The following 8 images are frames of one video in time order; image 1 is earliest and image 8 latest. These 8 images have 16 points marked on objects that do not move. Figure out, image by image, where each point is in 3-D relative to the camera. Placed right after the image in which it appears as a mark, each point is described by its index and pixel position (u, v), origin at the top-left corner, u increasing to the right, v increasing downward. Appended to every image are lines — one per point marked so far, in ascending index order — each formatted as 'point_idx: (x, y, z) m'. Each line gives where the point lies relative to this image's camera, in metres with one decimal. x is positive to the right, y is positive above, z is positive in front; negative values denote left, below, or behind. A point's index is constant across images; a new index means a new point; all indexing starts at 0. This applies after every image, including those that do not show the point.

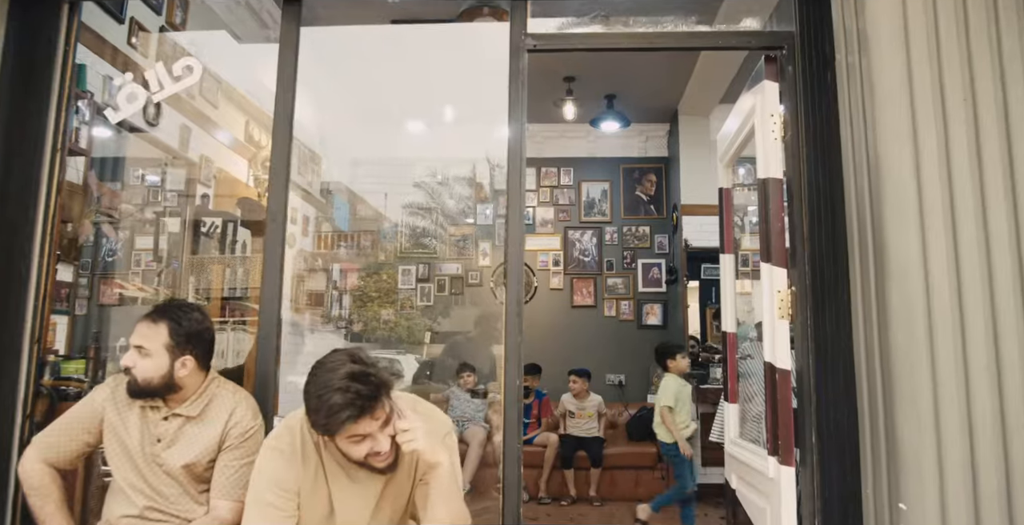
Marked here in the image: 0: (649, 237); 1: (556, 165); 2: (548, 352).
0: (+1.5, +0.3, +6.6) m
1: (+0.5, +1.1, +6.7) m
2: (+0.3, -0.9, +6.4) m
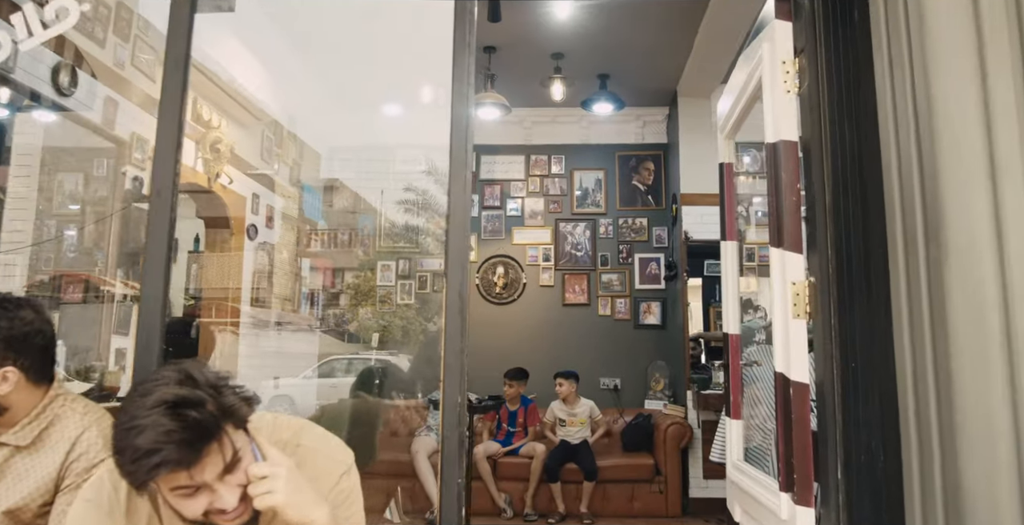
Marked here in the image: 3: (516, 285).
0: (+1.3, +0.3, +6.1) m
1: (+0.4, +1.1, +6.3) m
2: (+0.2, -0.9, +6.0) m
3: (0.0, -0.2, +6.0) m
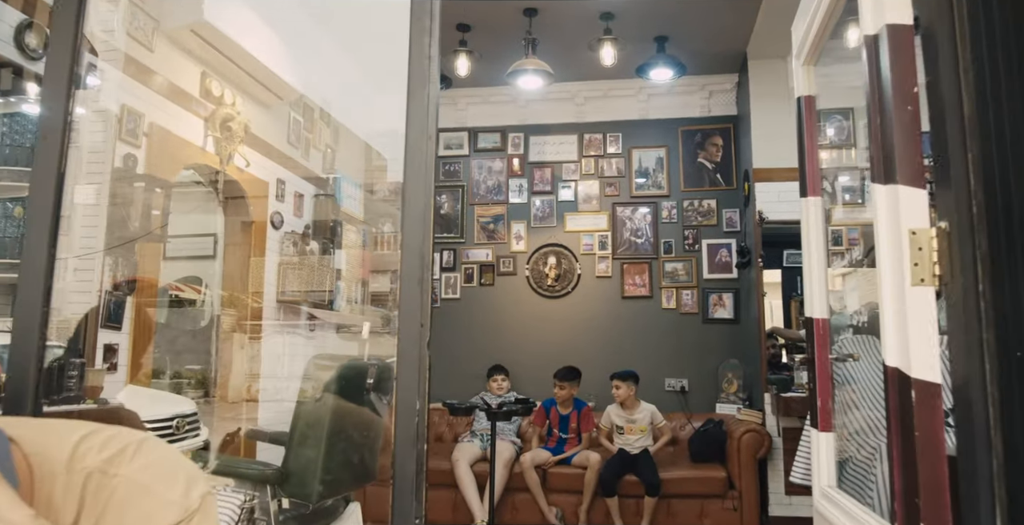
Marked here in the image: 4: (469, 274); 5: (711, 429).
0: (+1.8, +0.5, +5.5) m
1: (+0.8, +1.2, +5.7) m
2: (+0.7, -0.8, +5.4) m
3: (+0.5, -0.1, +5.5) m
4: (-0.4, -0.1, +5.6) m
5: (+1.5, -1.3, +4.6) m
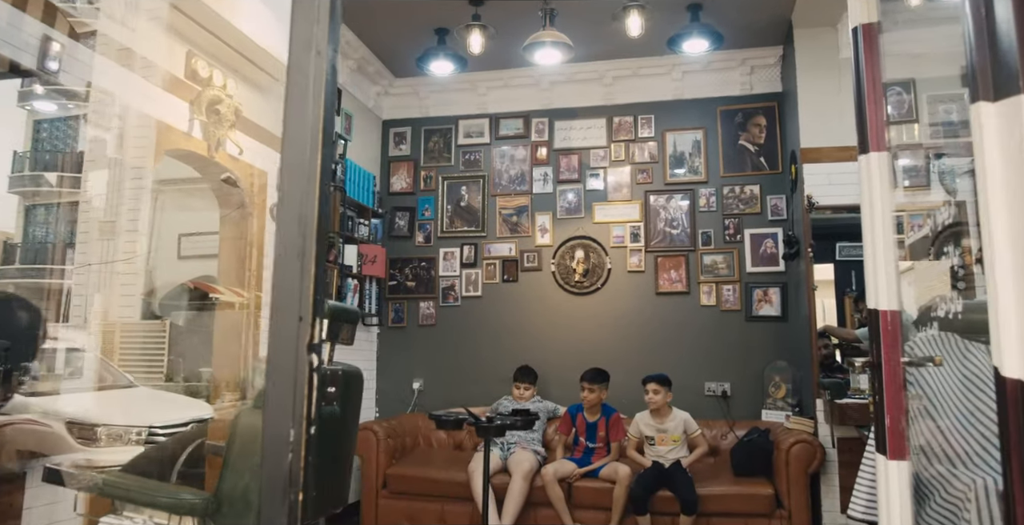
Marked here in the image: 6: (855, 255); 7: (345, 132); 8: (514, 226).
0: (+2.0, +0.5, +5.0) m
1: (+1.0, +1.3, +5.3) m
2: (+0.9, -0.7, +5.0) m
3: (+0.7, -0.1, +5.1) m
4: (-0.2, -0.1, +5.2) m
5: (+1.6, -1.2, +4.1) m
6: (+2.4, 0.0, +4.3) m
7: (-1.3, +1.0, +4.8) m
8: (0.0, +0.3, +5.3) m
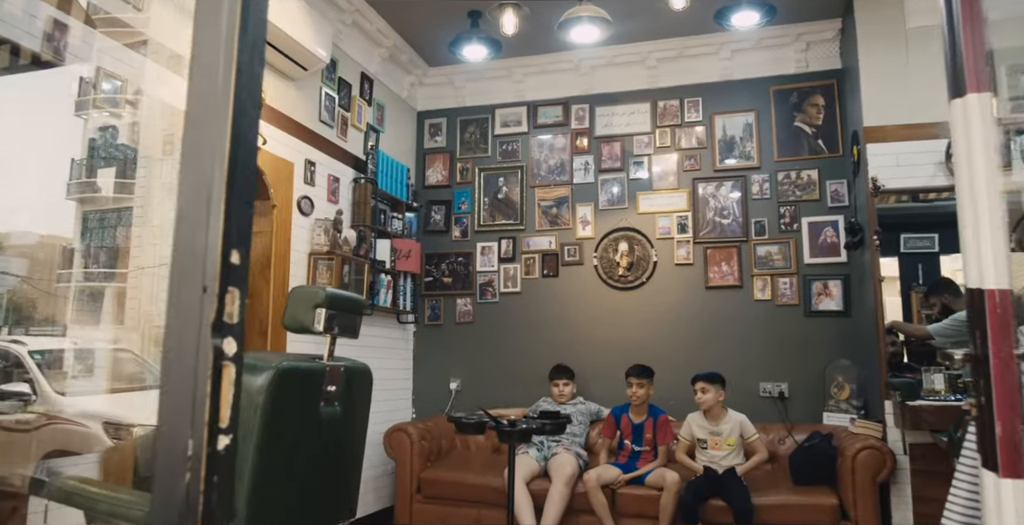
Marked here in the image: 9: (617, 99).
0: (+2.3, +0.6, +4.6) m
1: (+1.4, +1.4, +5.0) m
2: (+1.2, -0.7, +4.7) m
3: (+1.0, 0.0, +4.8) m
4: (+0.2, 0.0, +5.0) m
5: (+1.9, -1.1, +3.8) m
6: (+2.6, +0.1, +3.9) m
7: (-1.0, +1.1, +4.7) m
8: (+0.4, +0.4, +5.0) m
9: (+0.9, +1.4, +5.1) m
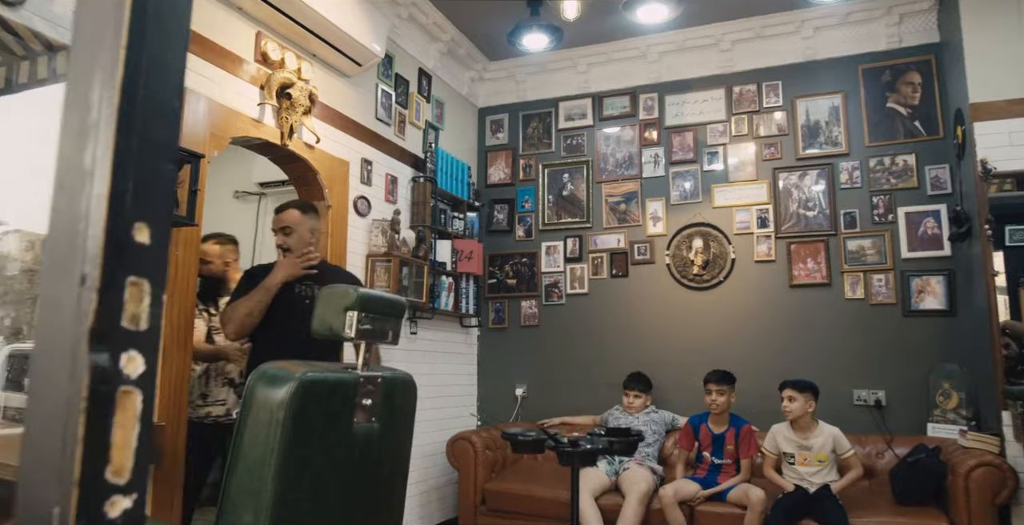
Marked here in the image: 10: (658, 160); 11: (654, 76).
0: (+2.8, +0.6, +4.1) m
1: (+1.9, +1.4, +4.6) m
2: (+1.7, -0.7, +4.4) m
3: (+1.5, 0.0, +4.5) m
4: (+0.7, 0.0, +4.8) m
5: (+2.3, -1.1, +3.4) m
6: (+3.0, +0.2, +3.4) m
7: (-0.6, +1.1, +4.6) m
8: (+0.9, +0.4, +4.8) m
9: (+1.4, +1.4, +4.8) m
10: (+1.1, +0.8, +4.8) m
11: (+1.1, +1.5, +4.9) m
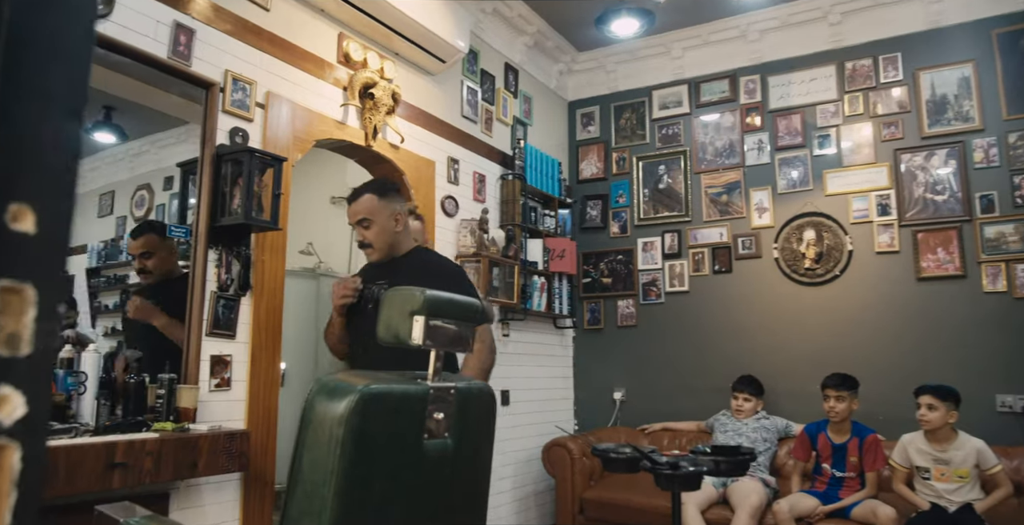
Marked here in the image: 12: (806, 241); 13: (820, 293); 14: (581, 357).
0: (+3.3, +0.7, +3.6) m
1: (+2.5, +1.4, +4.2) m
2: (+2.3, -0.6, +4.0) m
3: (+2.2, +0.1, +4.1) m
4: (+1.4, 0.0, +4.5) m
5: (+2.8, -1.0, +2.9) m
6: (+3.5, +0.2, +2.8) m
7: (+0.1, +1.1, +4.5) m
8: (+1.6, +0.4, +4.5) m
9: (+2.0, +1.4, +4.4) m
10: (+1.8, +0.8, +4.4) m
11: (+1.8, +1.5, +4.5) m
12: (+2.0, +0.1, +4.2) m
13: (+2.1, -0.2, +4.1) m
14: (+0.5, -0.7, +4.9) m
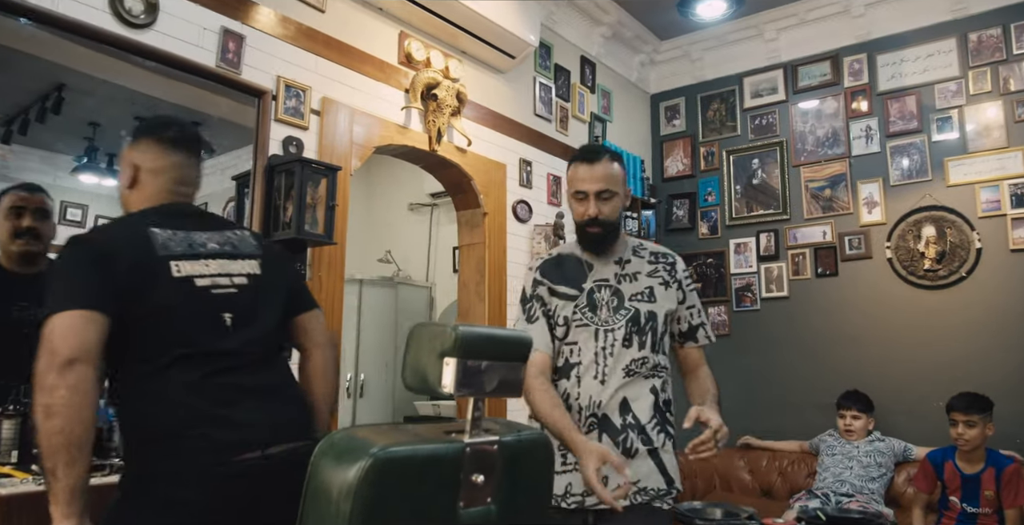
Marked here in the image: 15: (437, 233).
0: (+3.7, +0.7, +2.9) m
1: (+3.0, +1.5, +3.7) m
2: (+2.8, -0.6, +3.5) m
3: (+2.7, +0.1, +3.6) m
4: (+1.9, 0.0, +4.1) m
5: (+3.1, -1.0, +2.3) m
6: (+3.8, +0.2, +2.1) m
7: (+0.6, +1.0, +4.2) m
8: (+2.1, +0.4, +4.1) m
9: (+2.6, +1.4, +3.9) m
10: (+2.3, +0.8, +4.0) m
11: (+2.3, +1.5, +4.1) m
12: (+2.5, +0.1, +3.7) m
13: (+2.6, -0.2, +3.7) m
14: (+1.1, -0.8, +4.6) m
15: (-0.6, +0.2, +4.8) m
